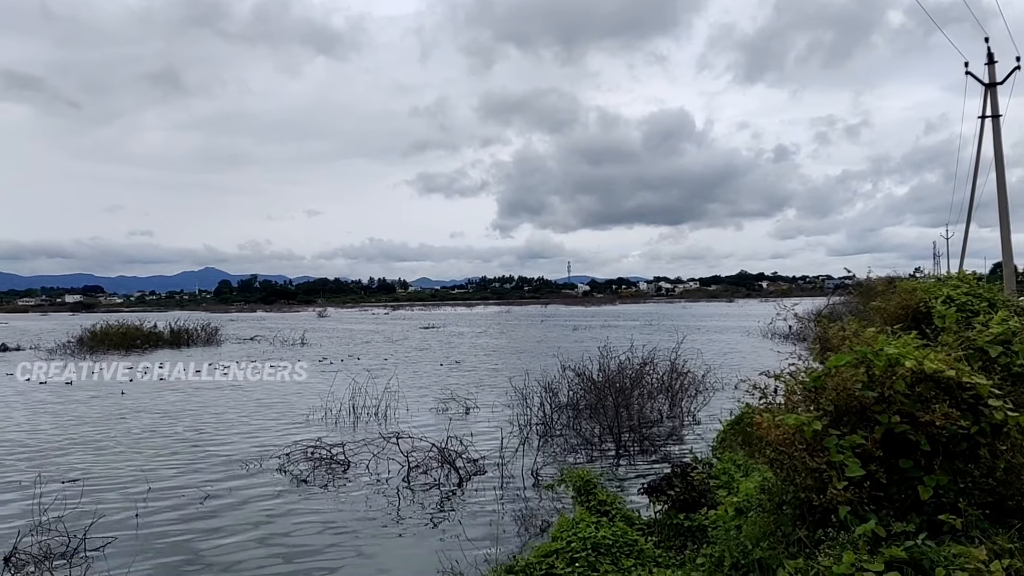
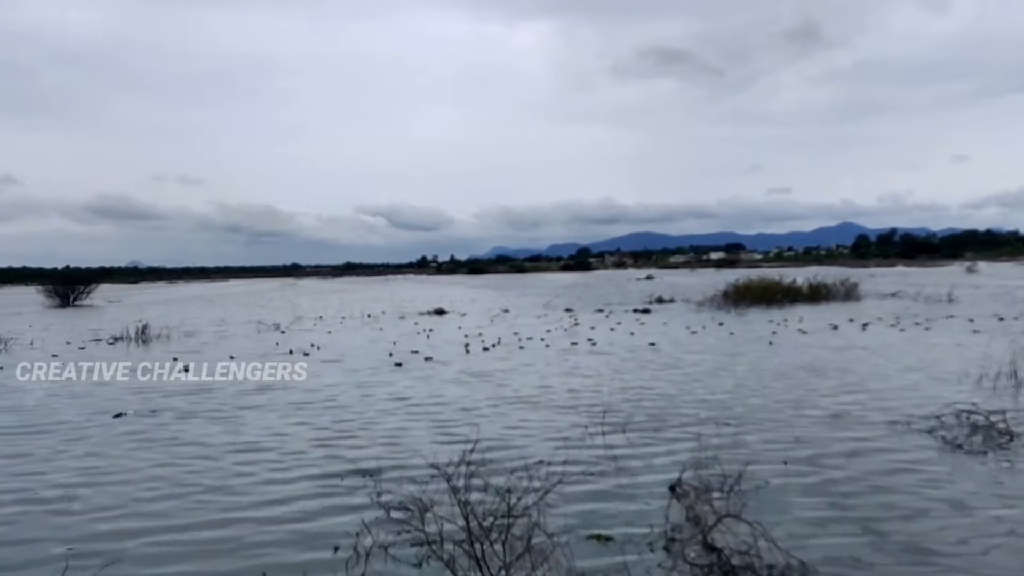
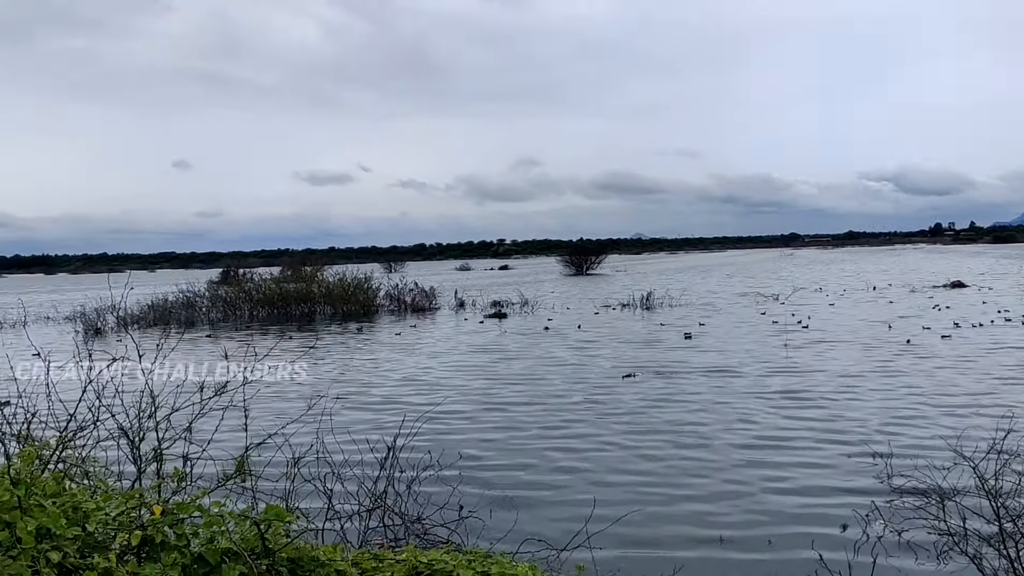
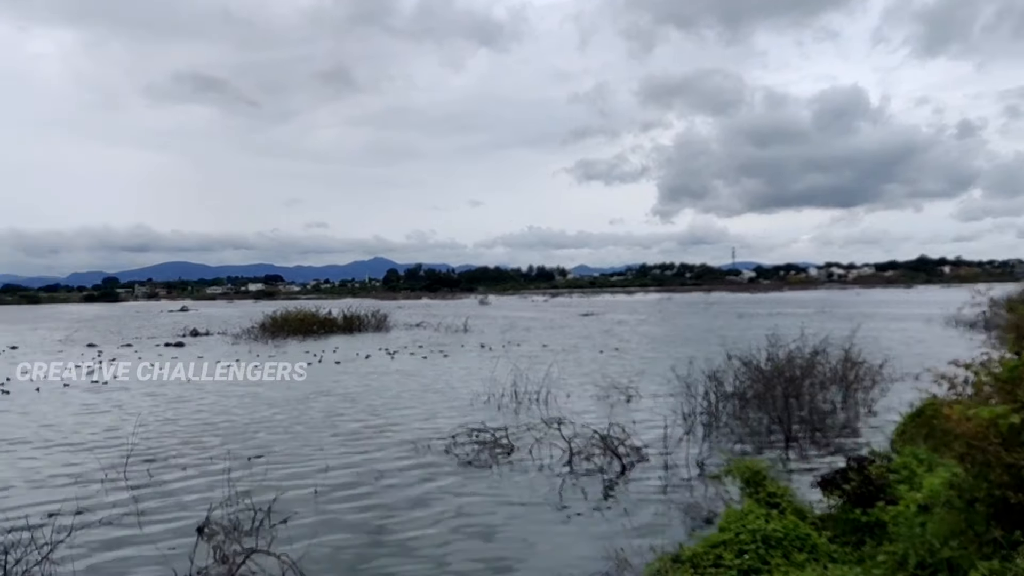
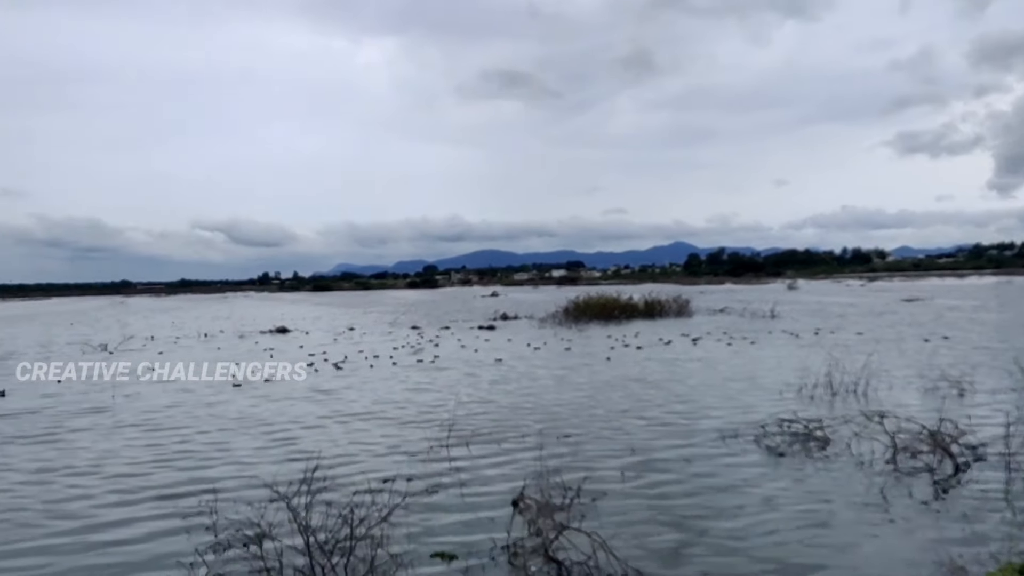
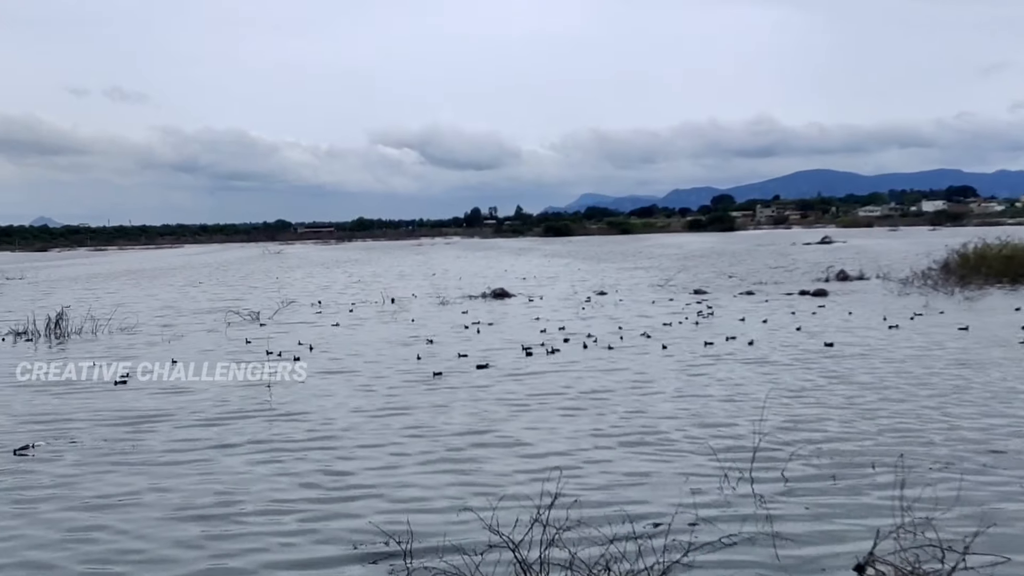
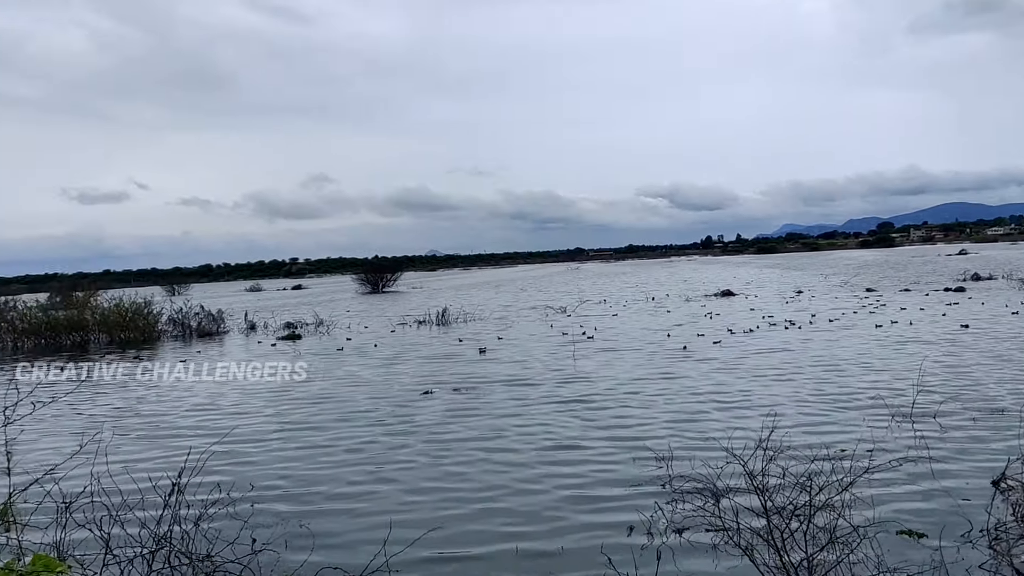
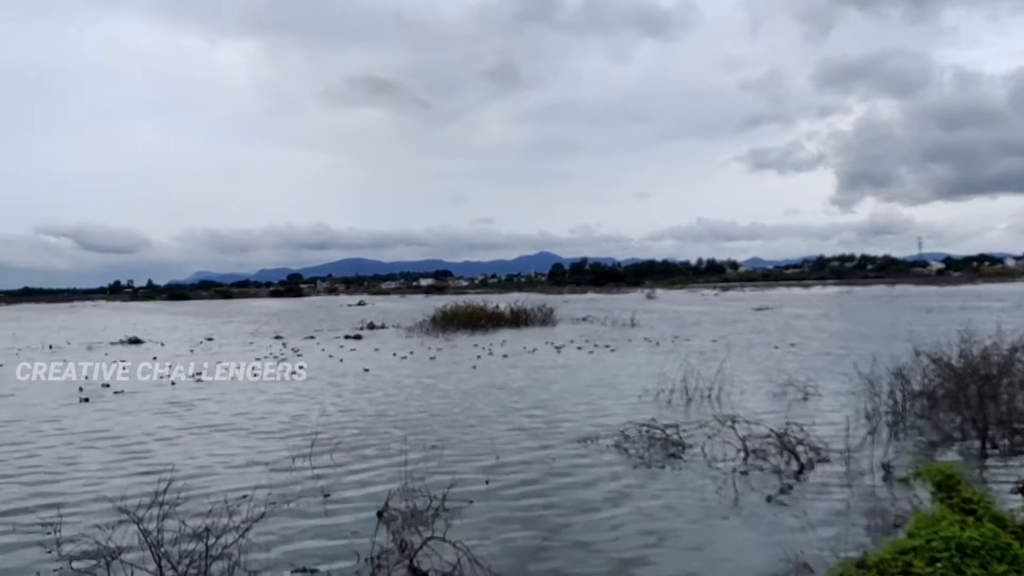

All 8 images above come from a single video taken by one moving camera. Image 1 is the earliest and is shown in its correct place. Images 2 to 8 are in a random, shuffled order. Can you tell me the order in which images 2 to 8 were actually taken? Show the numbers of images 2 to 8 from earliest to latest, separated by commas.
4, 8, 5, 2, 6, 7, 3
